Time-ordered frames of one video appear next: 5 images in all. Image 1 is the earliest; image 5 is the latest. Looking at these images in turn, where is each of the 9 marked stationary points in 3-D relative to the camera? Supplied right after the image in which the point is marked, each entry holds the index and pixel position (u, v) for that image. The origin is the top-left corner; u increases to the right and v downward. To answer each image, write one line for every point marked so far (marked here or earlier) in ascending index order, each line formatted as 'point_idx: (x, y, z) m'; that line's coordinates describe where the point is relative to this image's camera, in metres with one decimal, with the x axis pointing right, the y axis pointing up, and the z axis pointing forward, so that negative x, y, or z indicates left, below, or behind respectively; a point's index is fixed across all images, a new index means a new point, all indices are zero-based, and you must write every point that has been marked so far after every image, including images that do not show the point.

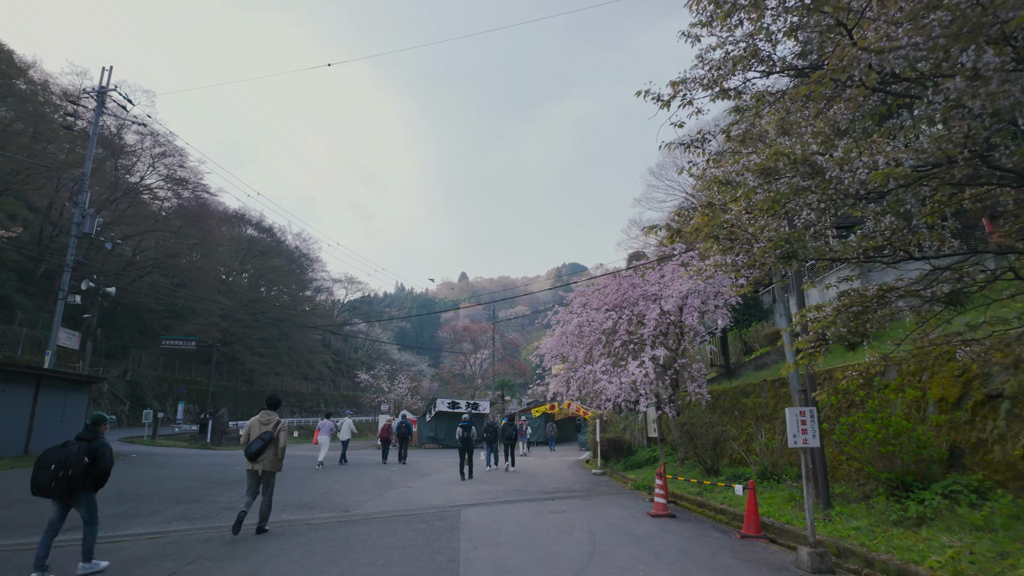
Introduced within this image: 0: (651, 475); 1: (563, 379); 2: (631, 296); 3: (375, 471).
0: (+3.4, -4.6, +14.6) m
1: (+1.4, -2.5, +16.1) m
2: (+2.9, -0.2, +14.3) m
3: (-4.2, -5.7, +18.4) m
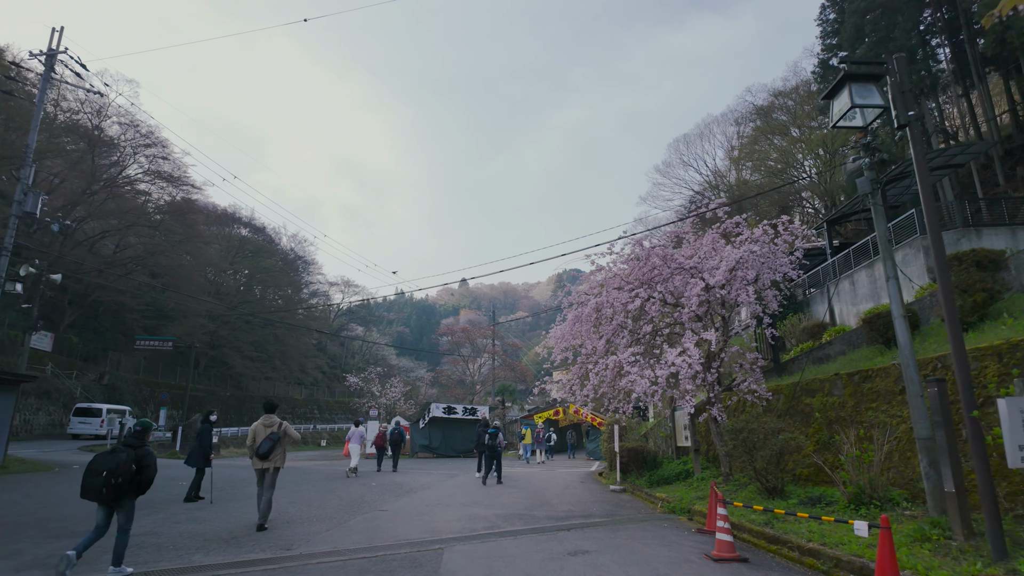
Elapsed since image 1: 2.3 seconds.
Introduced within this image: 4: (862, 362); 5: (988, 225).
0: (+3.4, -4.1, +11.7) m
1: (+1.4, -2.0, +13.2) m
2: (+2.9, +0.4, +11.5) m
3: (-4.2, -5.2, +15.5) m
4: (+6.1, -1.3, +10.4) m
5: (+12.4, +1.7, +15.4) m
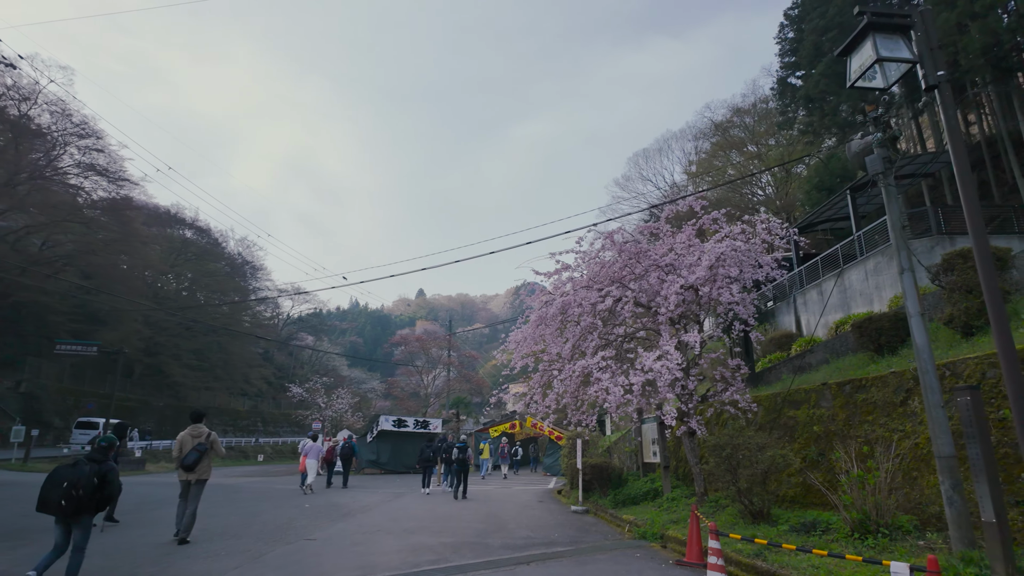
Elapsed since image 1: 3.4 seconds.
0: (+2.6, -4.0, +10.5) m
1: (+0.5, -2.0, +11.9) m
2: (+2.2, +0.4, +10.4) m
3: (-5.3, -5.1, +13.8) m
4: (+5.4, -1.3, +9.5) m
5: (+11.3, +1.4, +15.0) m
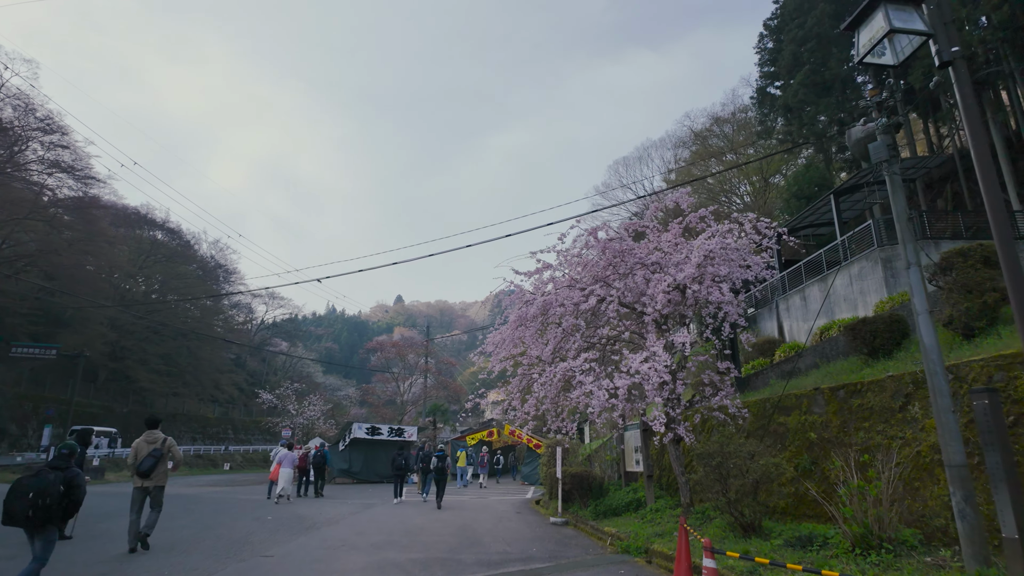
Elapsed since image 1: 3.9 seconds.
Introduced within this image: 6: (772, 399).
0: (+2.2, -4.0, +10.0) m
1: (+0.1, -2.0, +11.3) m
2: (+1.8, +0.4, +9.9) m
3: (-5.8, -5.1, +12.9) m
4: (+5.0, -1.3, +9.1) m
5: (+10.8, +1.3, +14.8) m
6: (+4.3, -1.8, +9.8) m
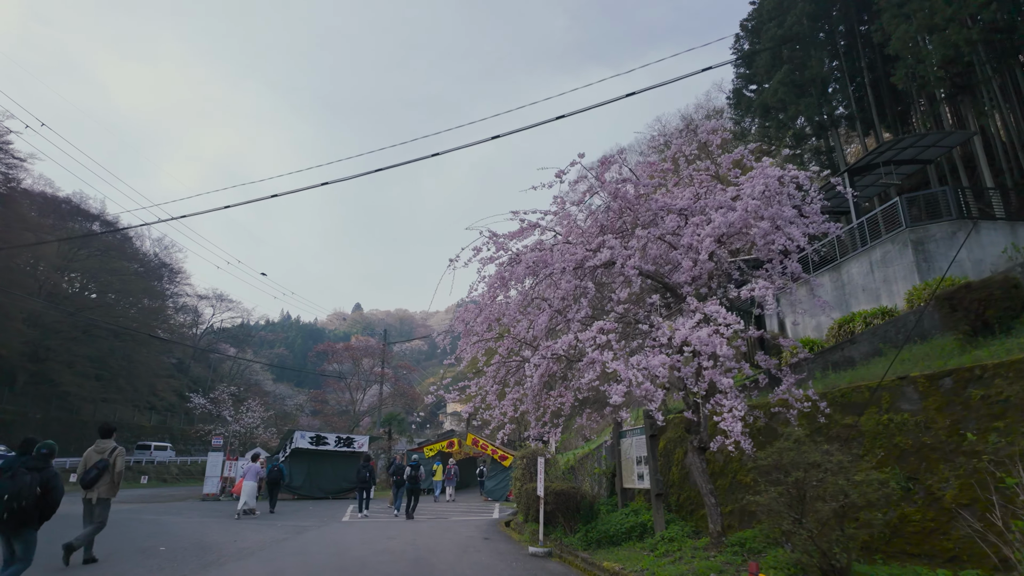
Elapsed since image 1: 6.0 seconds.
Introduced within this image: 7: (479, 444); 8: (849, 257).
0: (+1.8, -3.5, +7.4) m
1: (-0.3, -1.4, +8.7) m
2: (+1.6, +0.9, +7.4) m
3: (-6.4, -4.4, +9.9) m
4: (+4.8, -0.8, +6.8) m
5: (+10.2, +1.5, +12.9) m
6: (+4.0, -1.3, +7.4) m
7: (-1.1, -4.9, +19.0) m
8: (+8.4, +0.8, +14.8) m
